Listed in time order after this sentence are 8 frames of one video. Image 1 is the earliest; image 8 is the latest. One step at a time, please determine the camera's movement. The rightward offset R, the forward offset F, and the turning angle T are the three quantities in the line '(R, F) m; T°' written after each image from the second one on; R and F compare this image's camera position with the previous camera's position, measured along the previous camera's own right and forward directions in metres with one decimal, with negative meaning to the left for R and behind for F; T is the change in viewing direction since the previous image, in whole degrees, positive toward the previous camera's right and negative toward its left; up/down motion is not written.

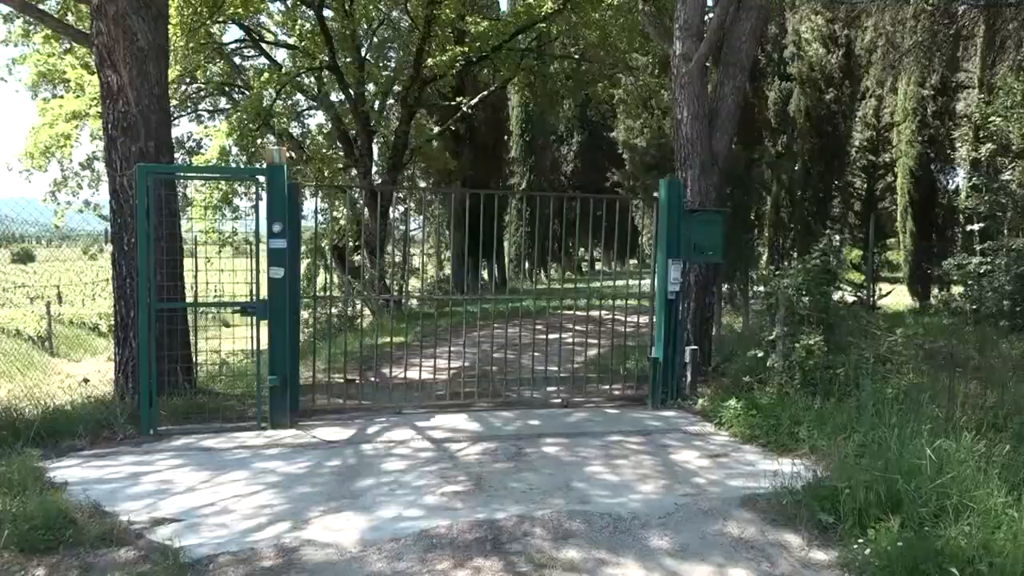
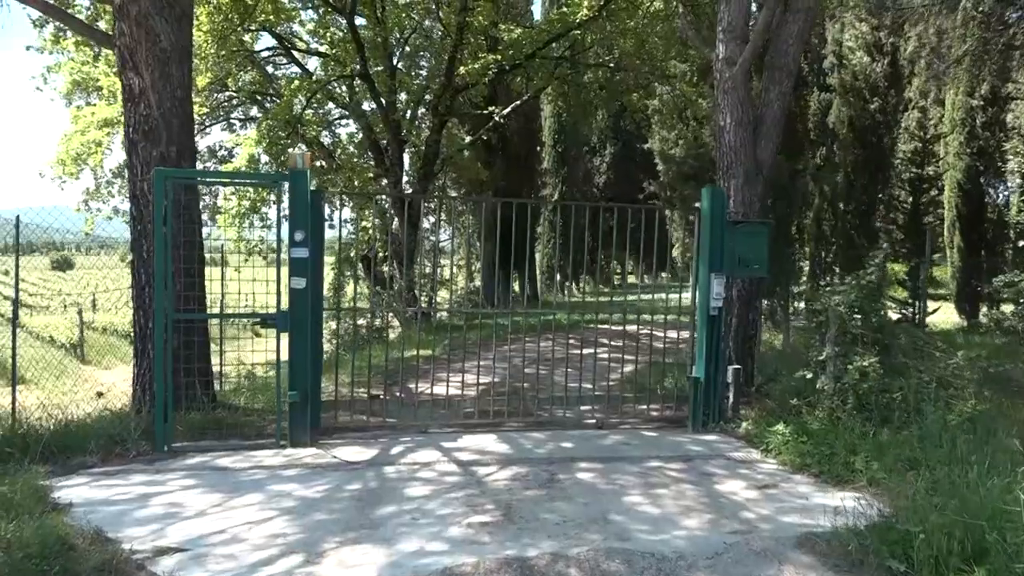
(0.0, +0.4) m; -2°
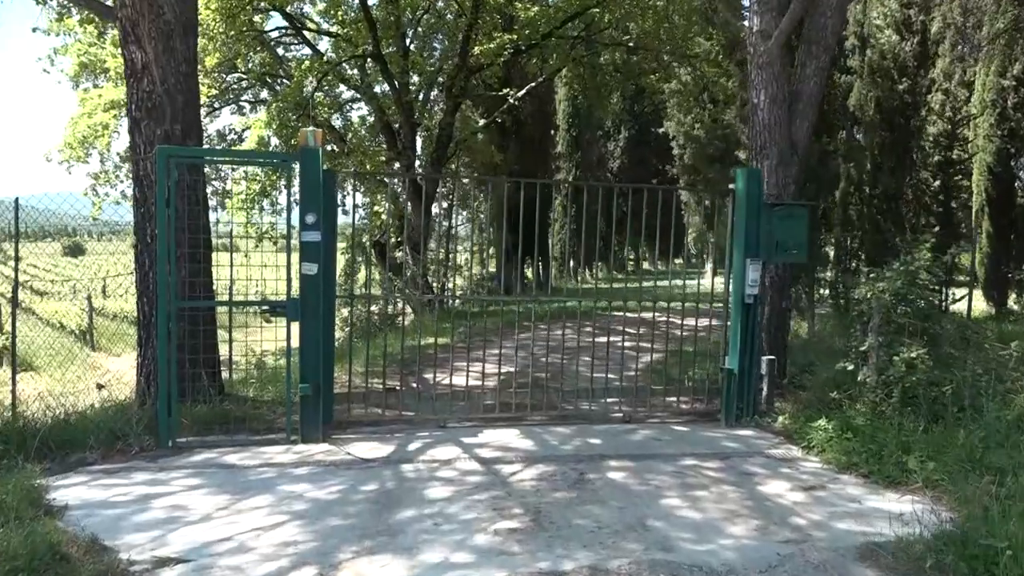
(-0.1, +0.4) m; -1°
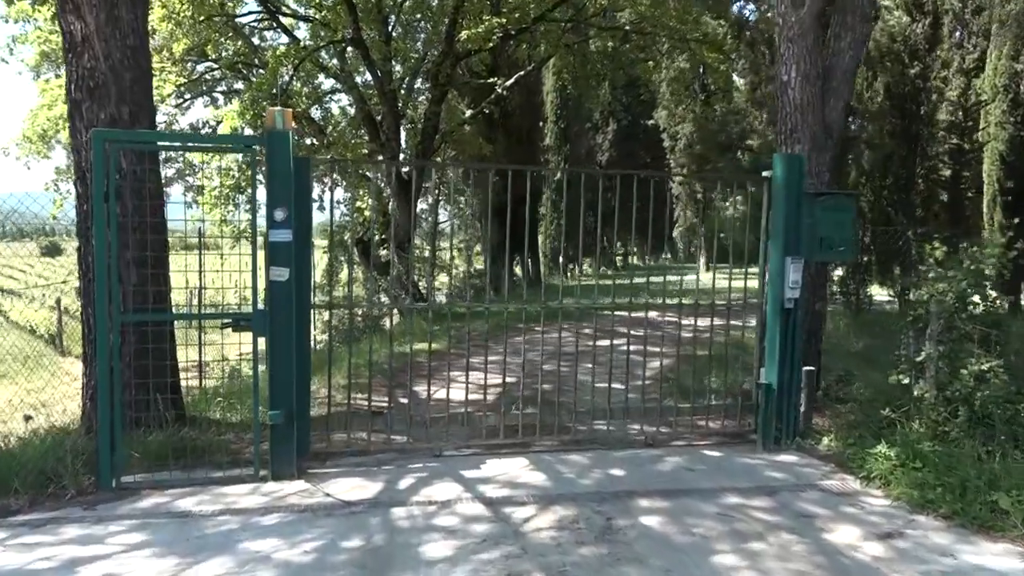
(-0.1, +0.9) m; +1°
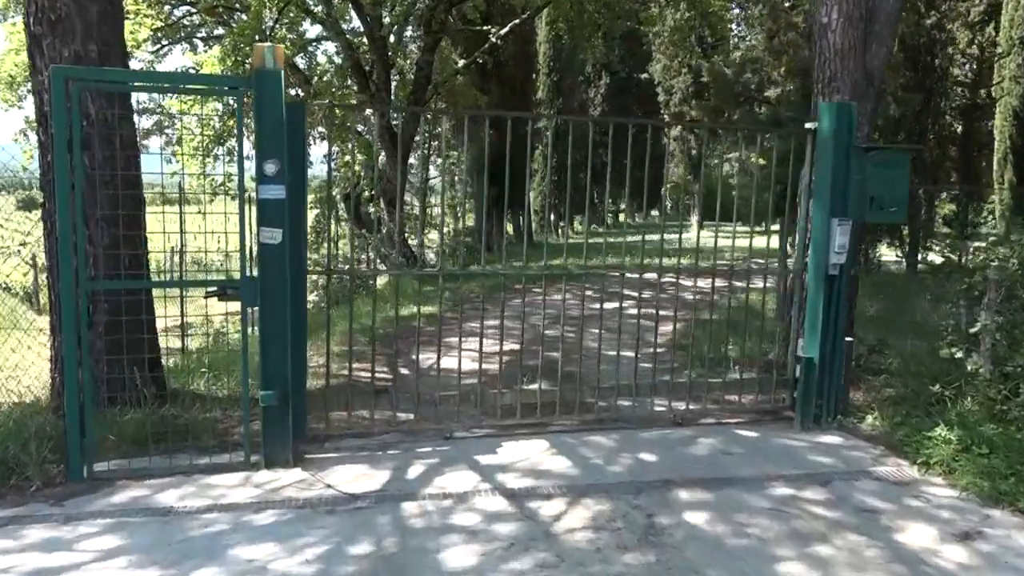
(-0.2, +0.5) m; +1°
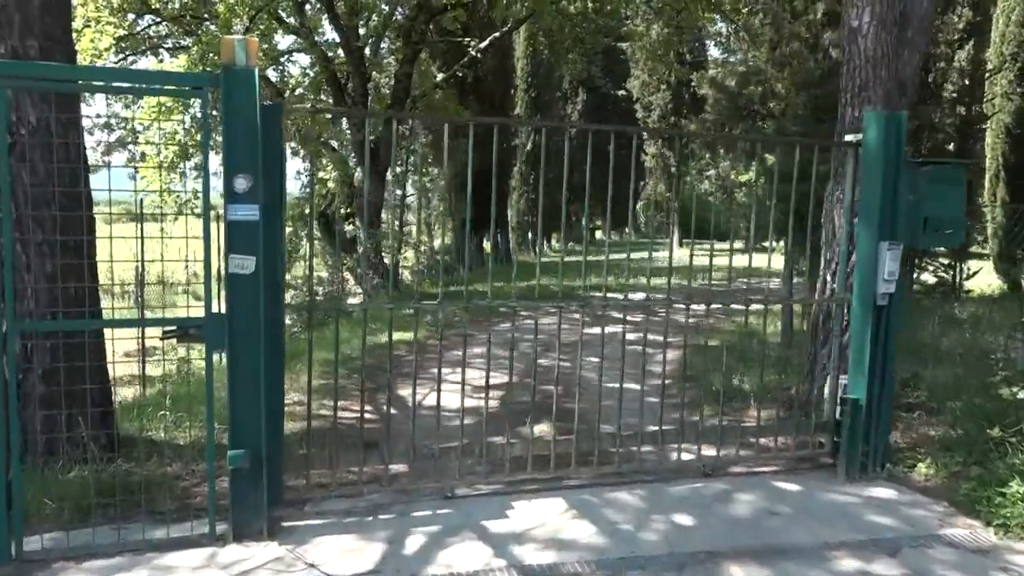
(-0.2, +0.6) m; +2°
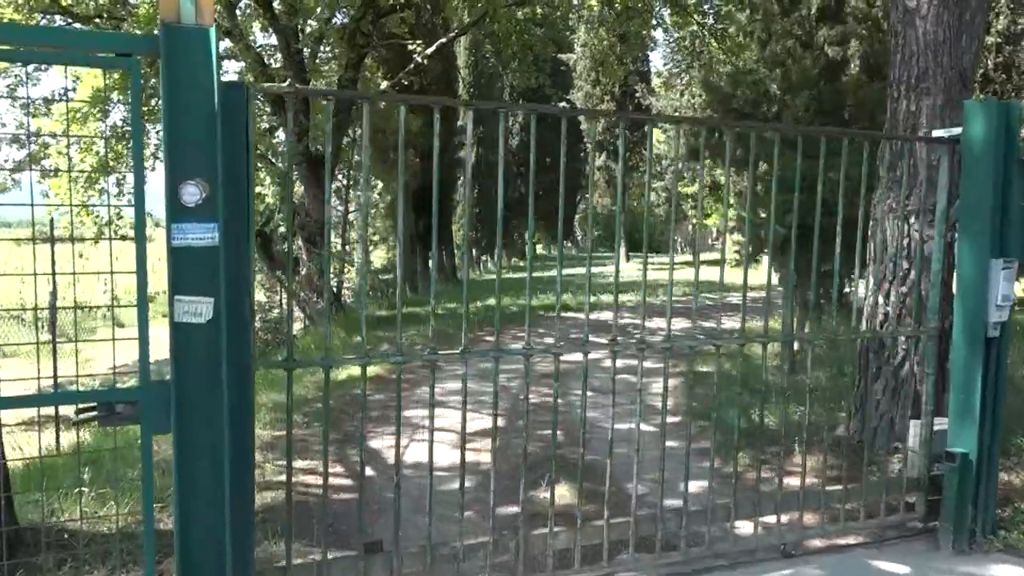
(-0.4, +1.0) m; +5°
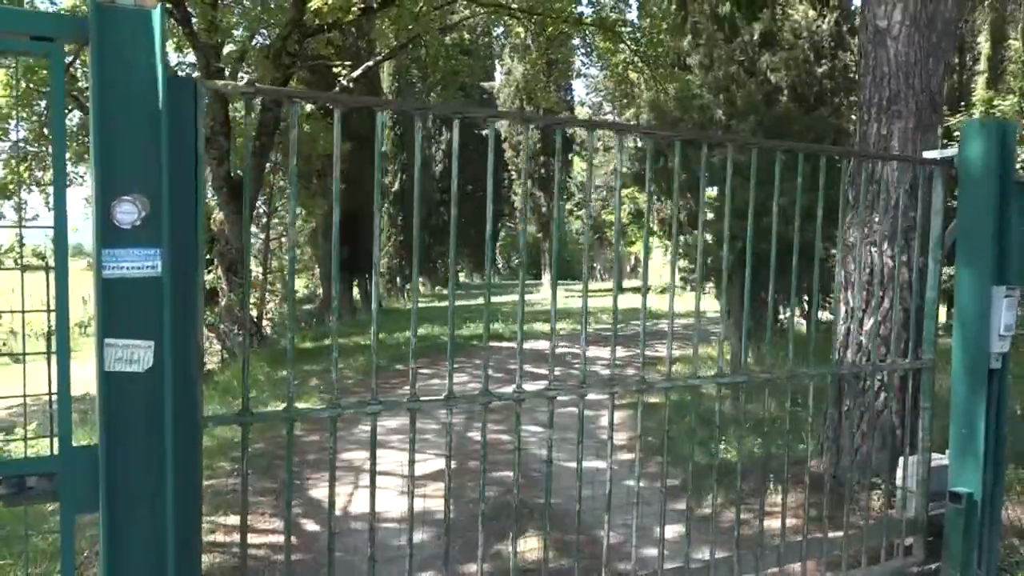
(-0.2, +0.4) m; +5°
